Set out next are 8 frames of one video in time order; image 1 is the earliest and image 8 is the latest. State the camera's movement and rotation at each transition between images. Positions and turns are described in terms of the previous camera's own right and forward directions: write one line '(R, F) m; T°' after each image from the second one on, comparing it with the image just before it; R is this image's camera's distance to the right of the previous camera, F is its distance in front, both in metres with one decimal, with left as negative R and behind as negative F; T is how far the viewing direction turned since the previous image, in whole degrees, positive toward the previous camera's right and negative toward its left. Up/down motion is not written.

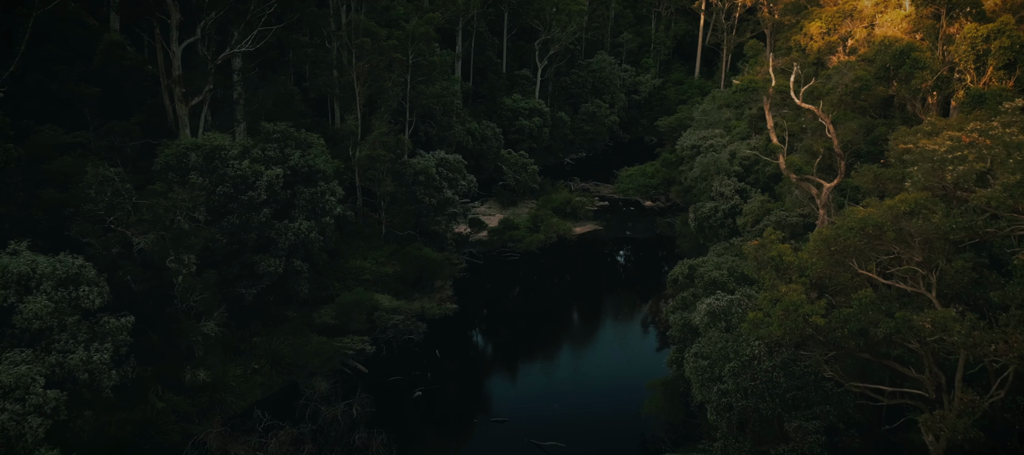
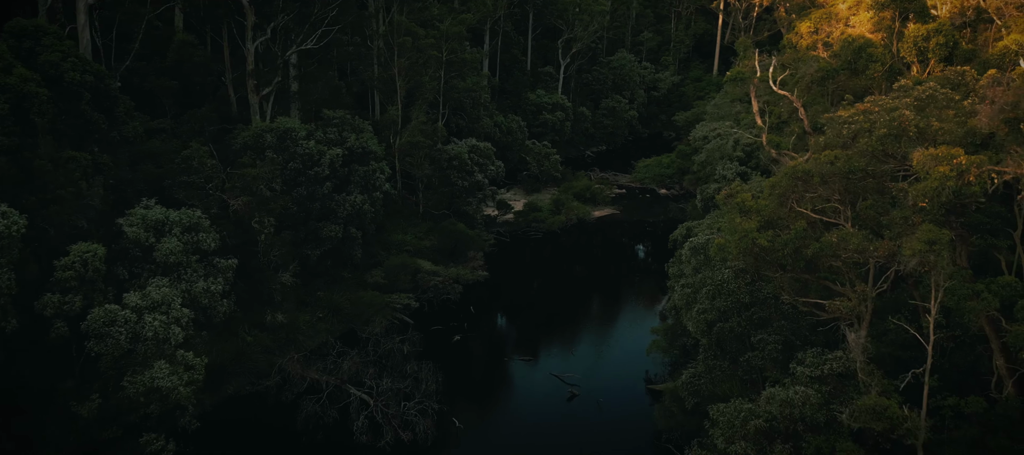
(-0.1, -6.3) m; -1°
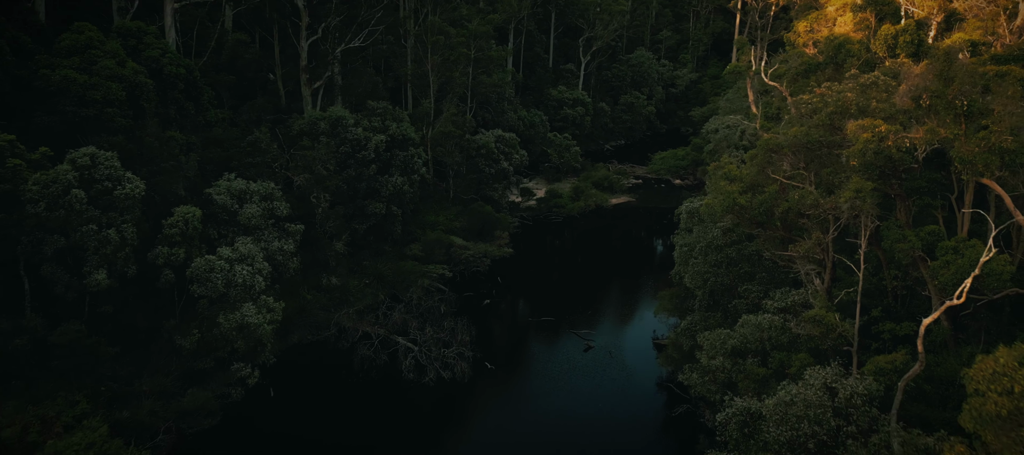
(-0.2, -5.5) m; -1°
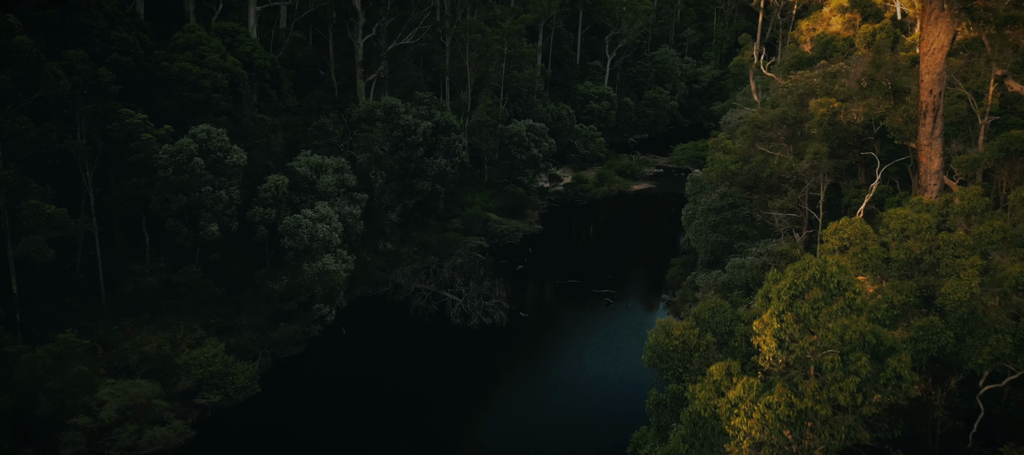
(-0.3, -6.7) m; -2°
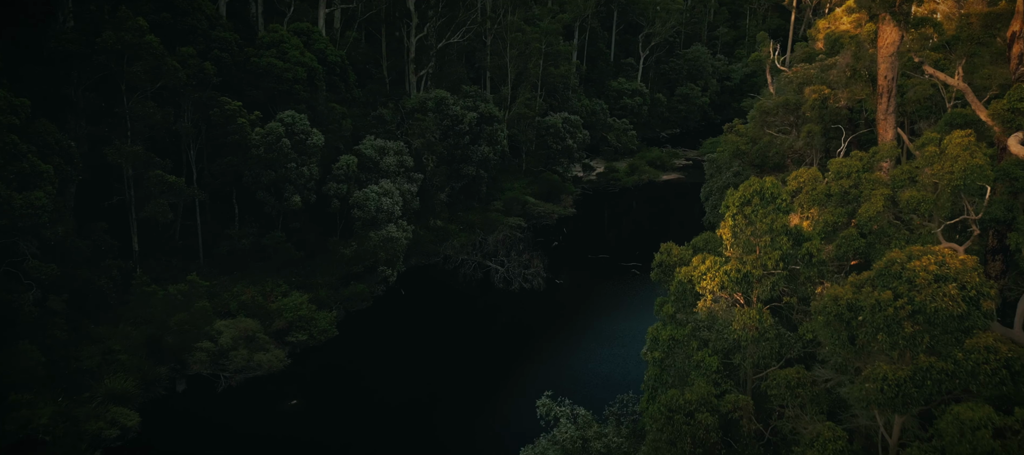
(-0.2, -5.8) m; -2°
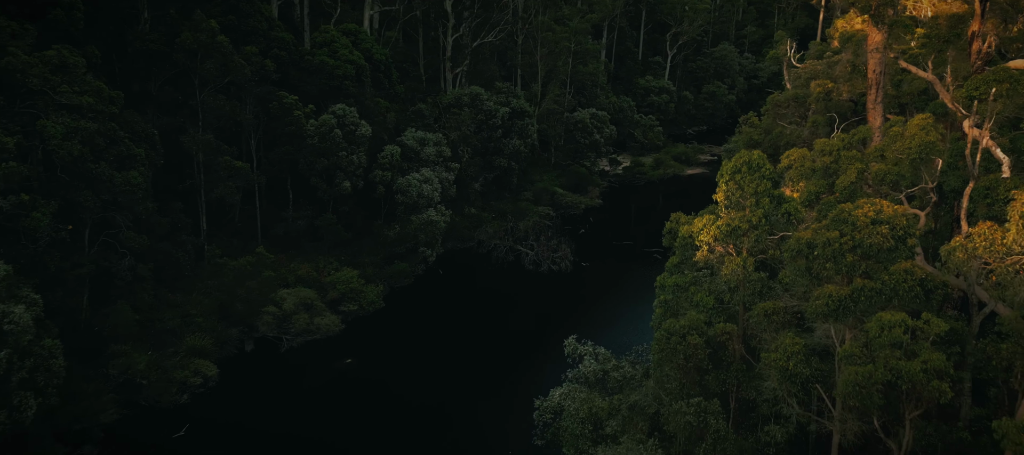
(-0.1, -3.8) m; -2°
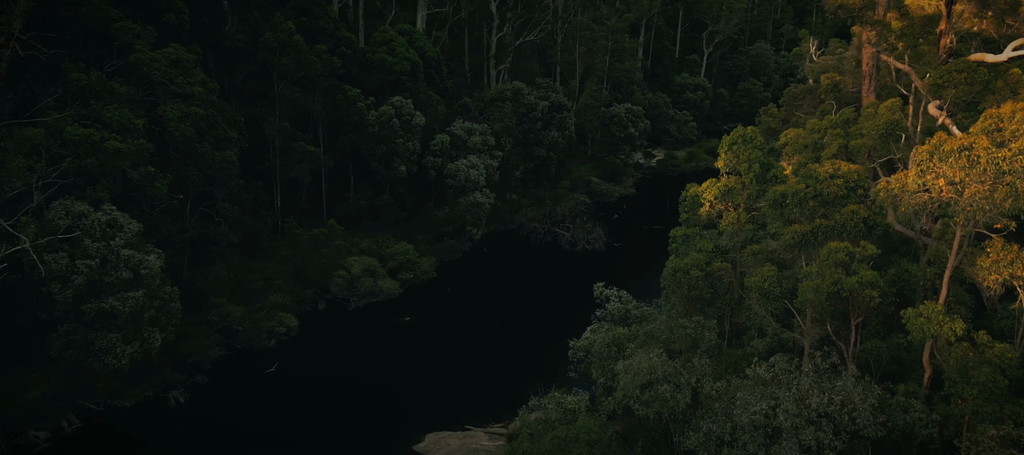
(-0.1, -5.0) m; -2°
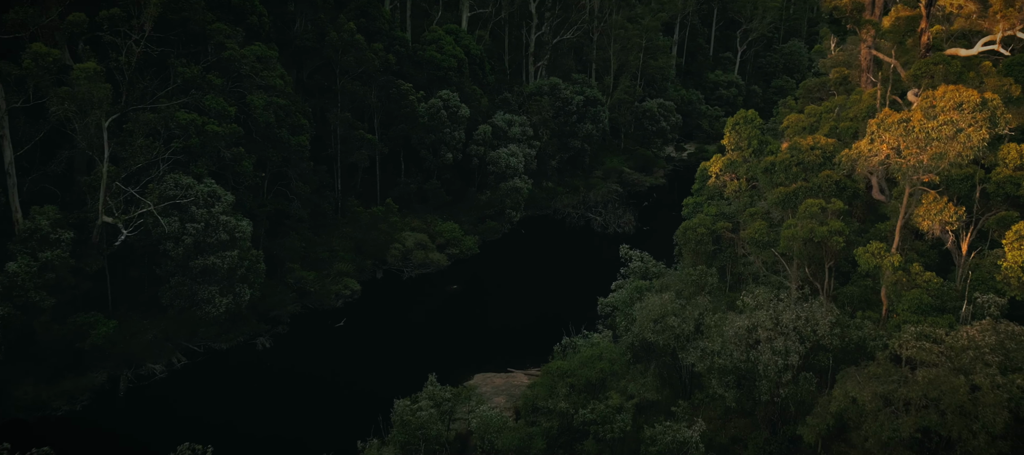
(-0.1, -5.0) m; -2°
